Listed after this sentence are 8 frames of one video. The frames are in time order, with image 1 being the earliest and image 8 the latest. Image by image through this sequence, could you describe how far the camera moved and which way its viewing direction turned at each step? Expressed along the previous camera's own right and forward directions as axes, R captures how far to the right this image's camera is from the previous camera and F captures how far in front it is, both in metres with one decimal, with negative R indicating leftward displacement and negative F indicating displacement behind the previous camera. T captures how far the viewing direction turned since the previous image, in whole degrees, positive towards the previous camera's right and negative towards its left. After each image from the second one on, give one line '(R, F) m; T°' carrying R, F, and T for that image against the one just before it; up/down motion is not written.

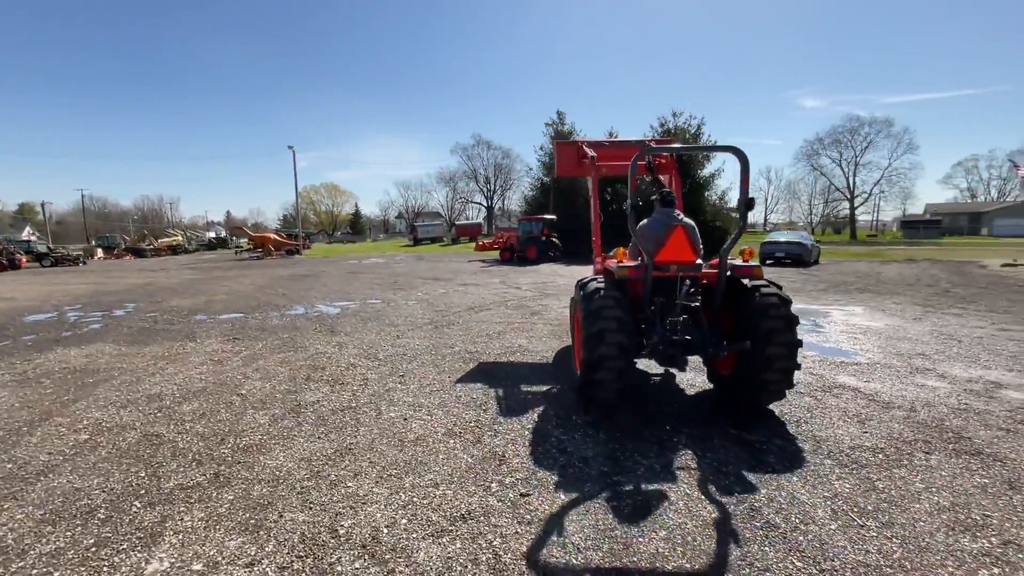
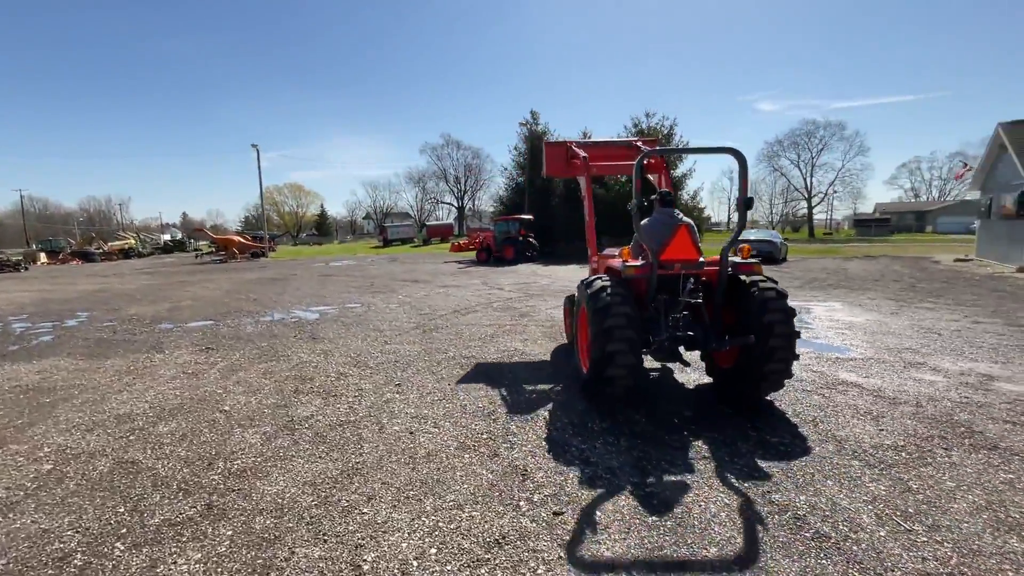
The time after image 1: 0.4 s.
(-0.3, +0.2) m; +4°
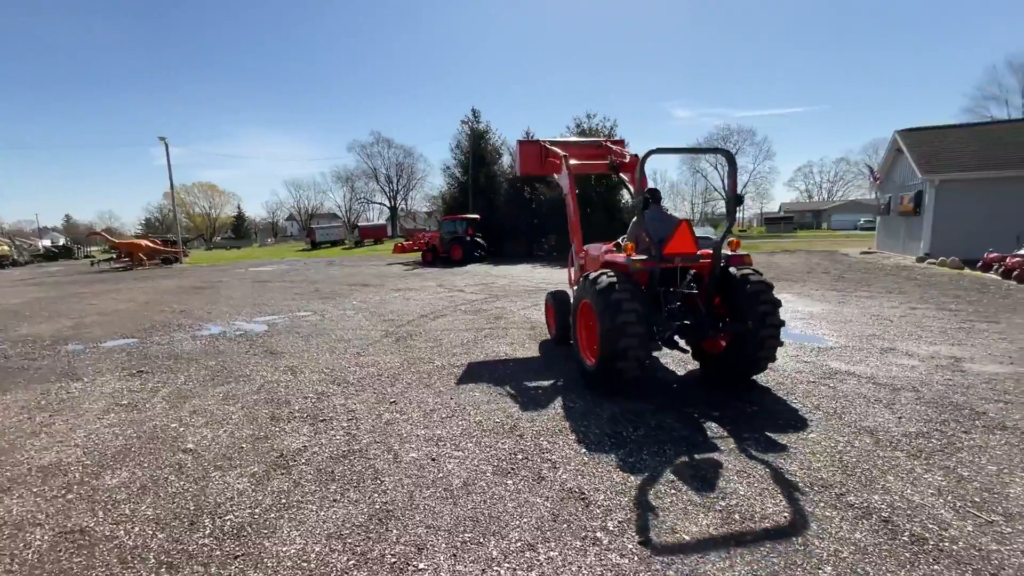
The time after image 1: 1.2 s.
(-0.7, +0.4) m; +8°
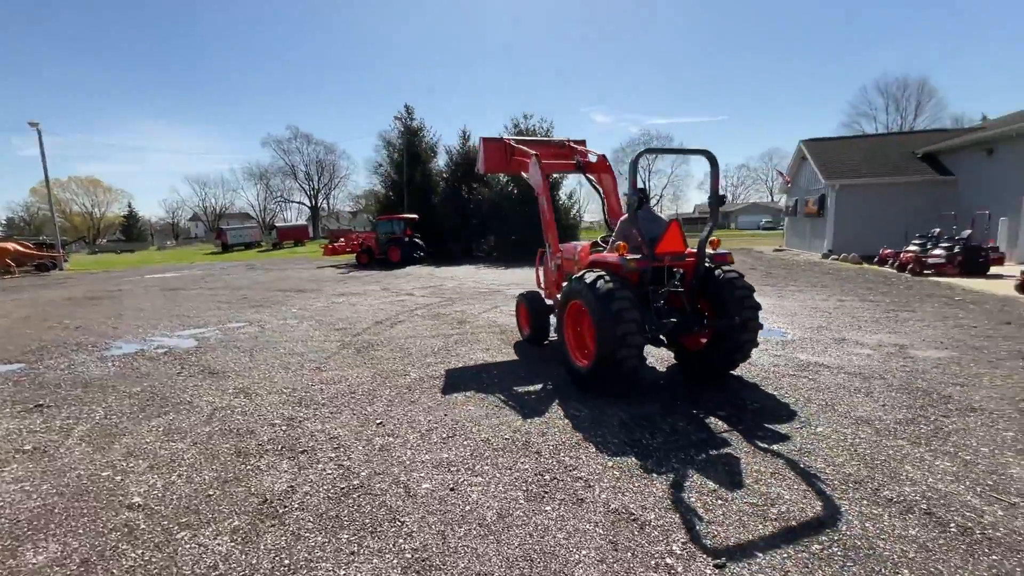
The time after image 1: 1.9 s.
(-0.6, +0.3) m; +9°
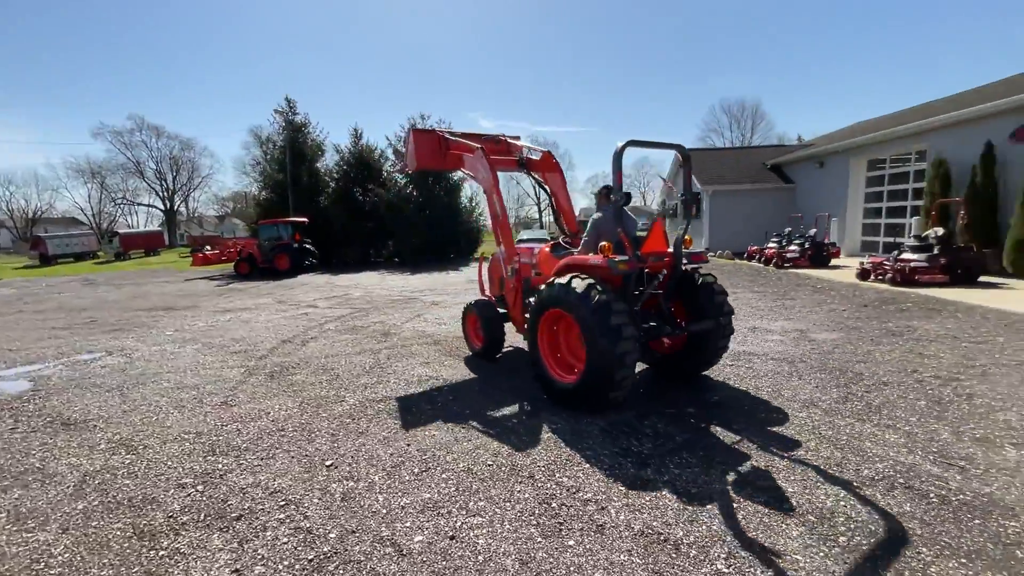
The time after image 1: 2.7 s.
(-0.5, +0.4) m; +14°
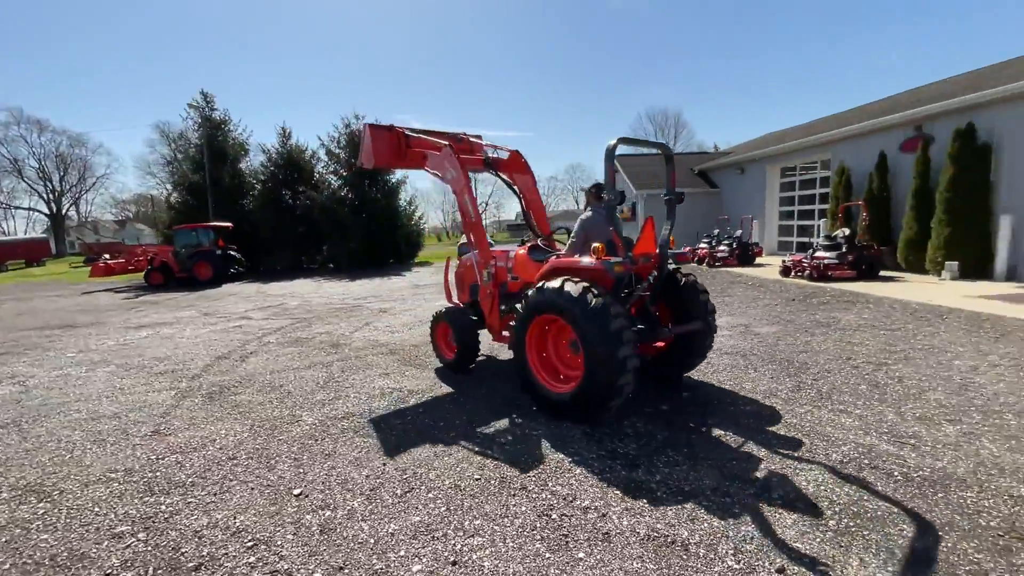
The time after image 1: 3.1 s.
(-0.3, +0.1) m; +8°
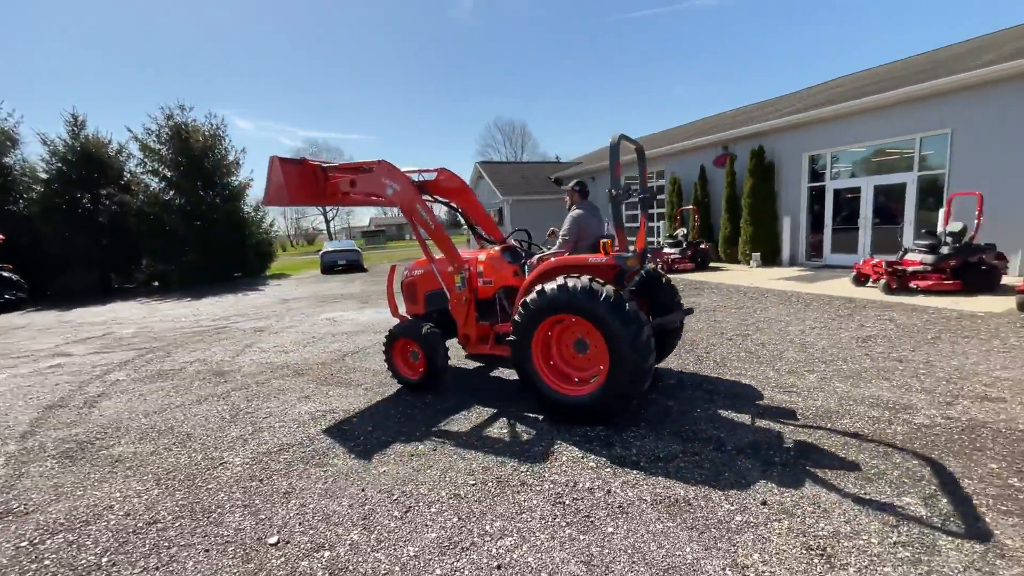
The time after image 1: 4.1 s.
(-0.8, +0.1) m; +18°
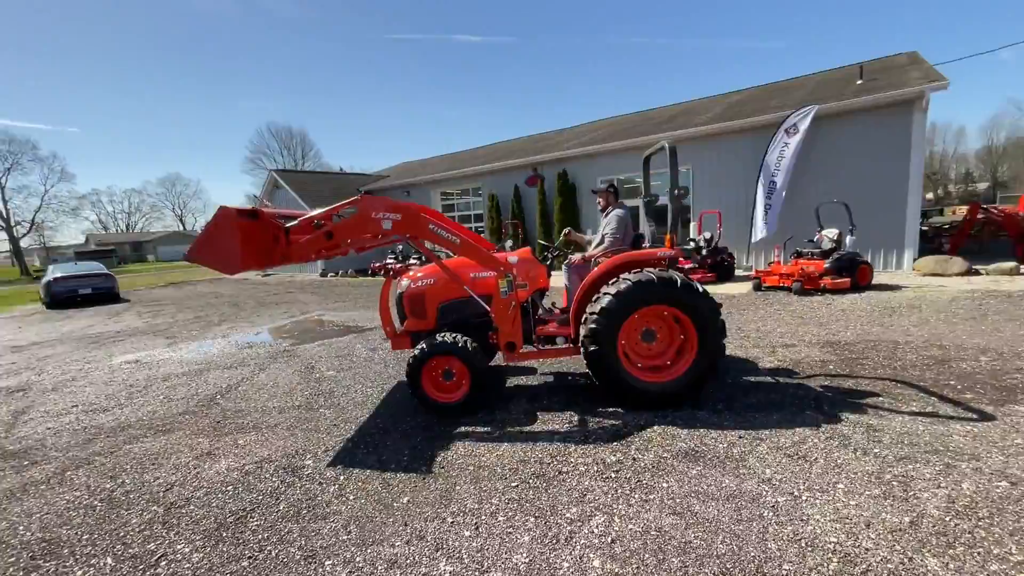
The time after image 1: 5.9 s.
(-1.4, +0.2) m; +26°
